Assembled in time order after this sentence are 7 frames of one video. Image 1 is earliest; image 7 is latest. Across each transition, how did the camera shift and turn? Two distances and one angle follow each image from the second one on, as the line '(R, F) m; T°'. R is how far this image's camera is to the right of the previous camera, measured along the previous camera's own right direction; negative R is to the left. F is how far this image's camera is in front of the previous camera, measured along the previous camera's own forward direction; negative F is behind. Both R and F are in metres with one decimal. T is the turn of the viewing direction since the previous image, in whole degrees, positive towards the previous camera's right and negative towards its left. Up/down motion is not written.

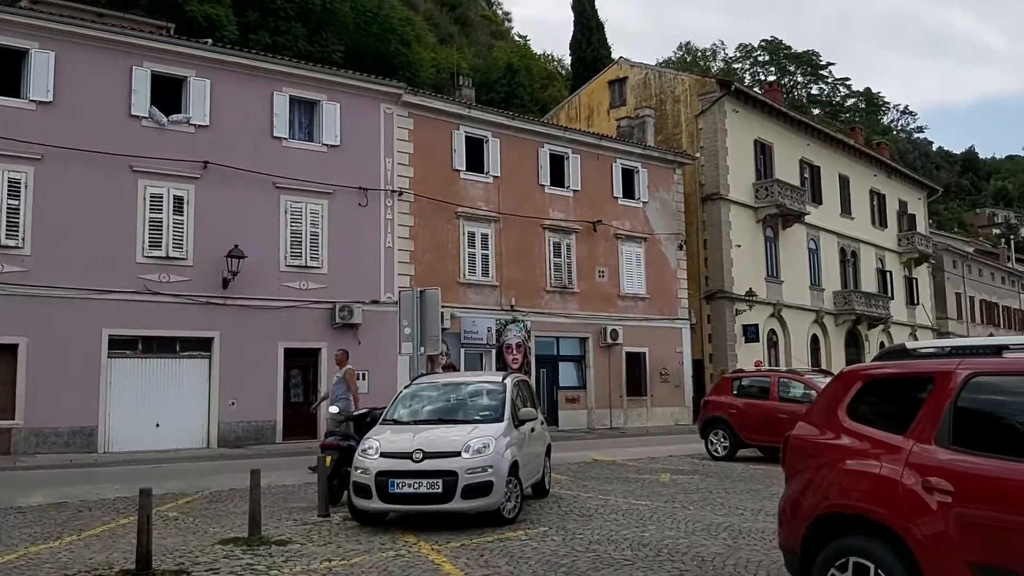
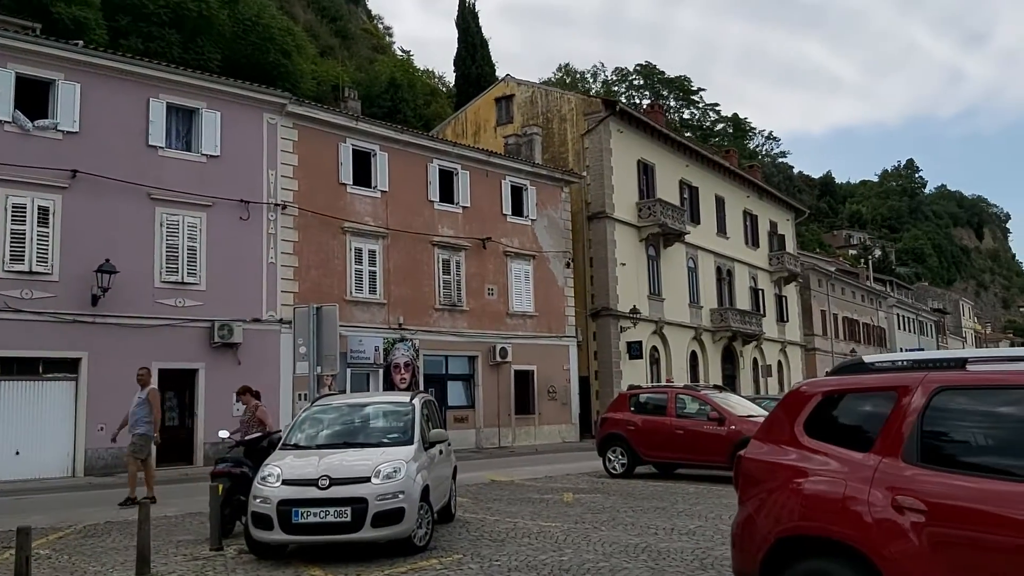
(-0.4, +0.4) m; +8°
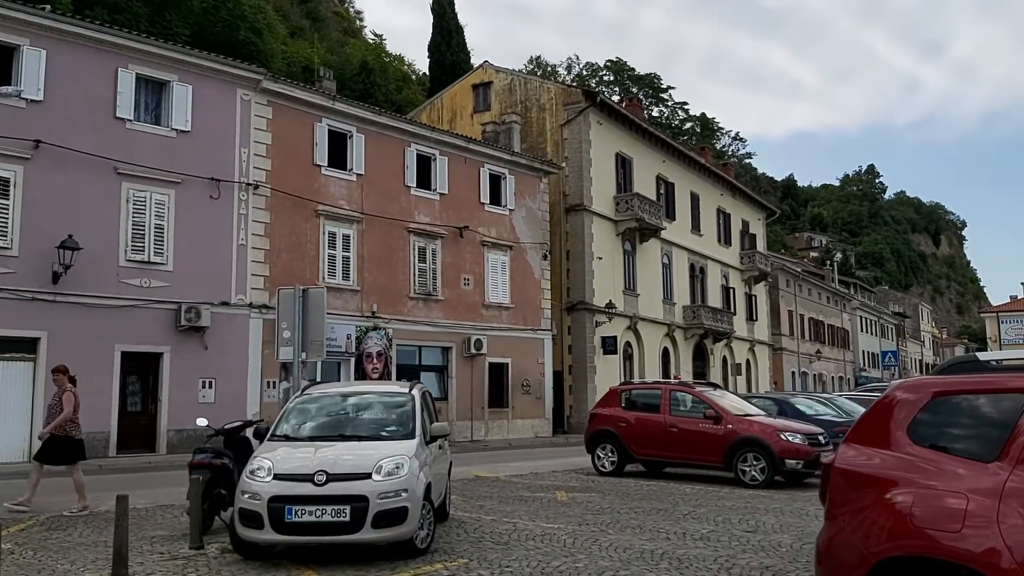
(-0.5, +0.7) m; +3°
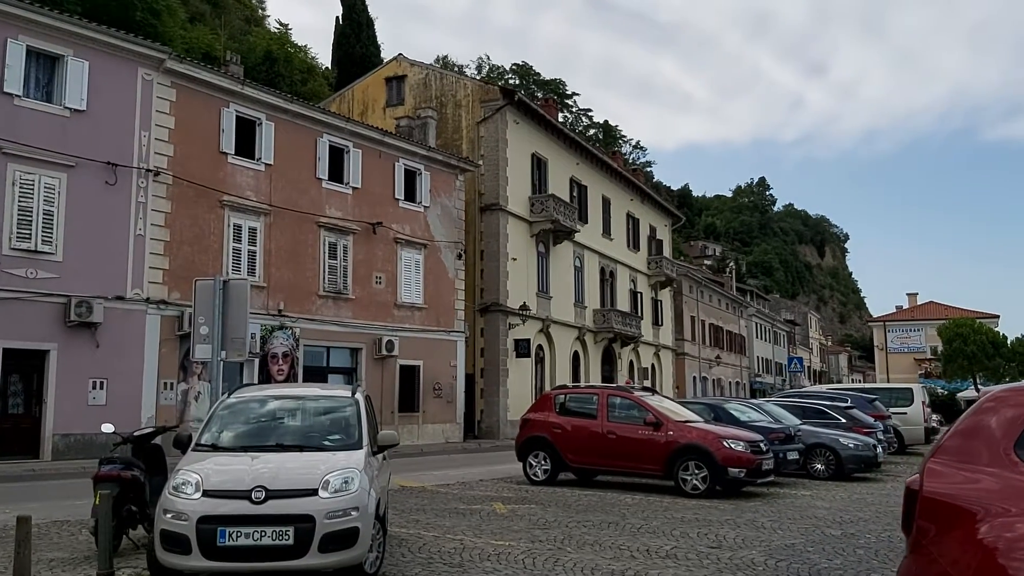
(-0.6, +0.8) m; +6°
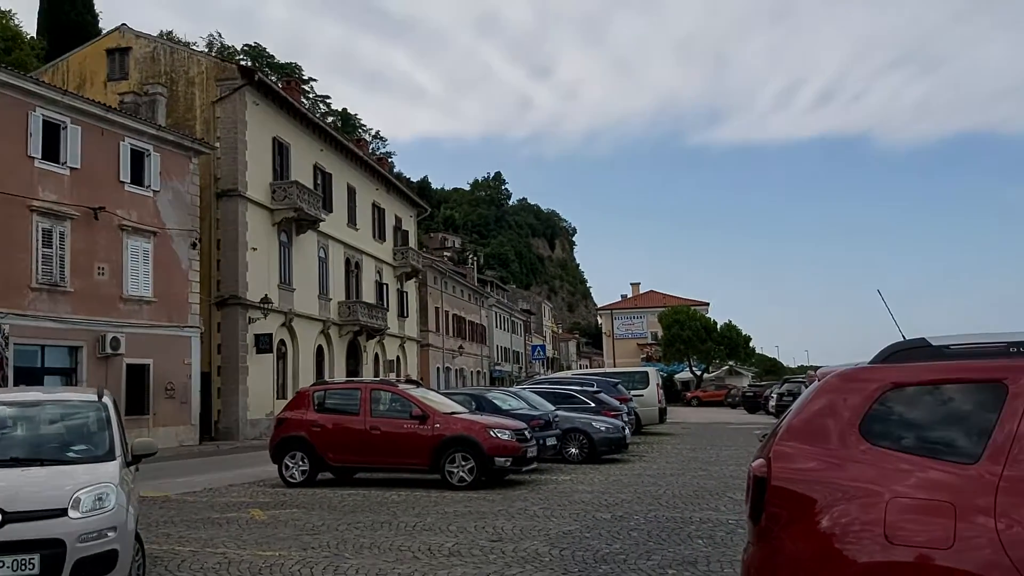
(-0.3, +0.5) m; +16°
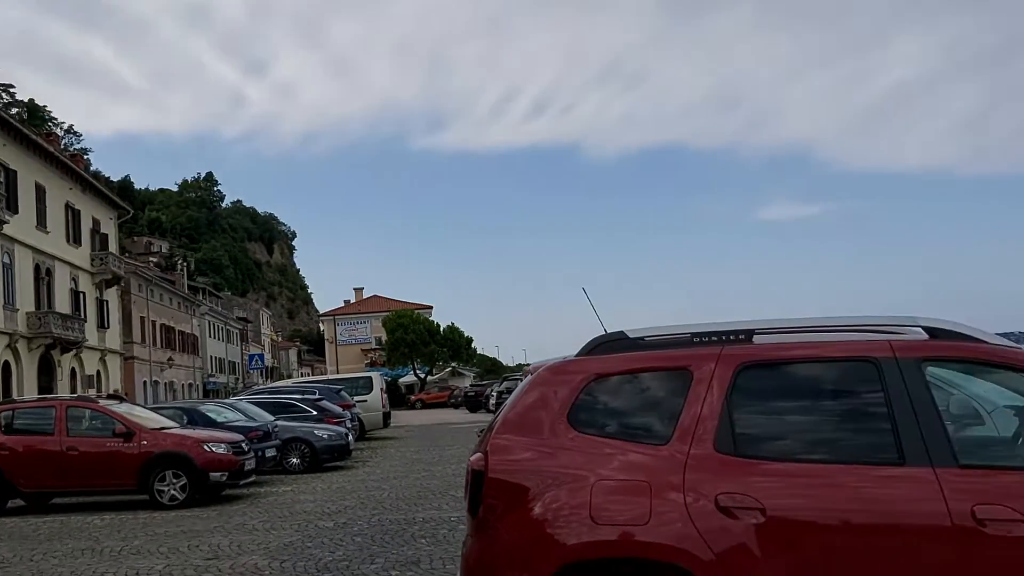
(0.0, 0.0) m; +17°
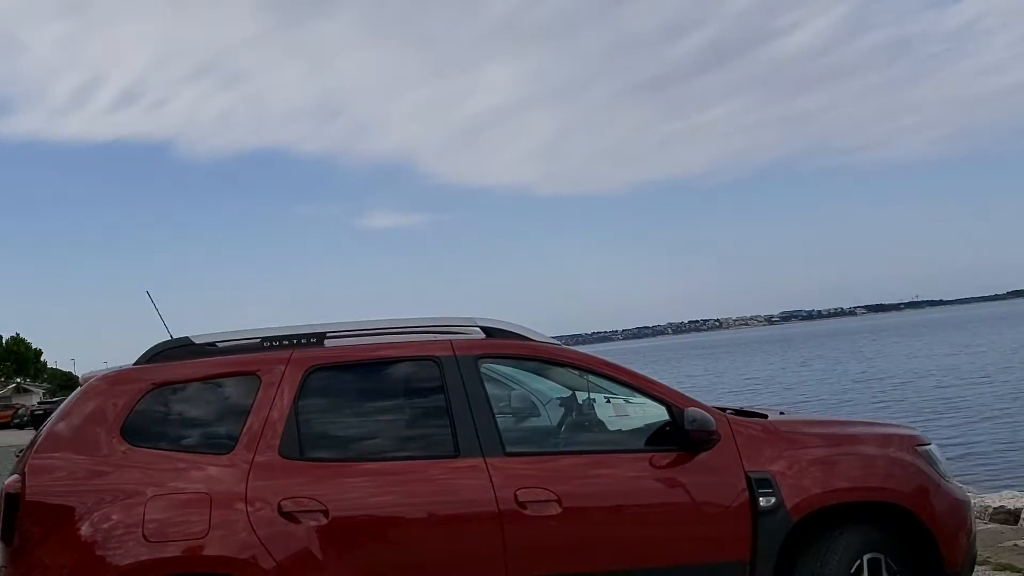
(+0.2, 0.0) m; +23°
